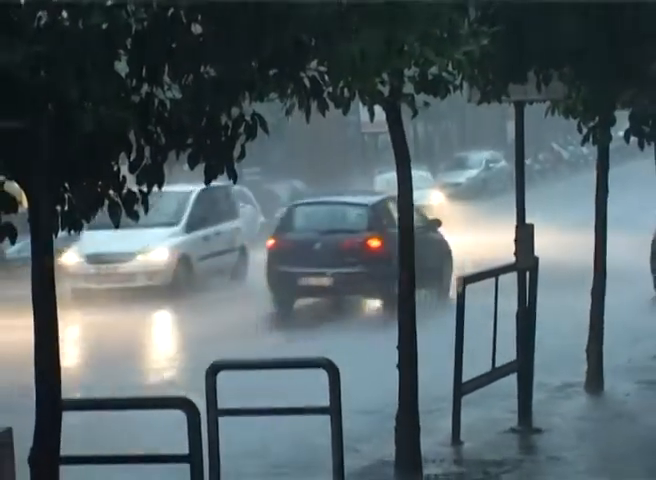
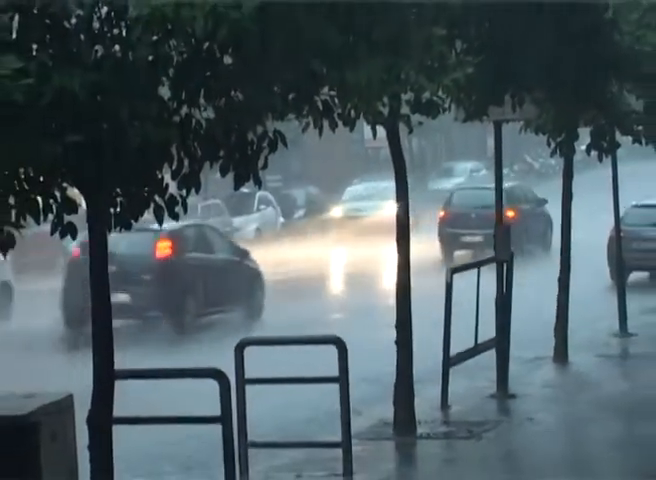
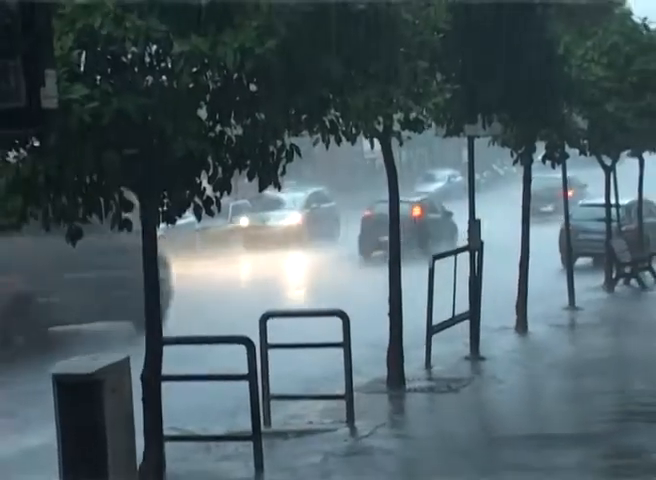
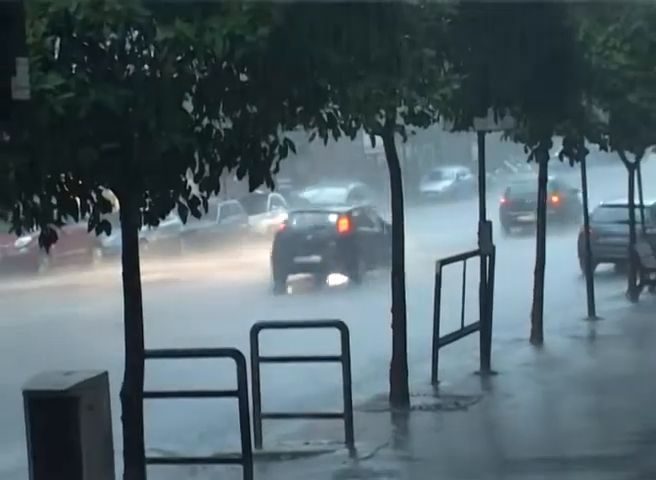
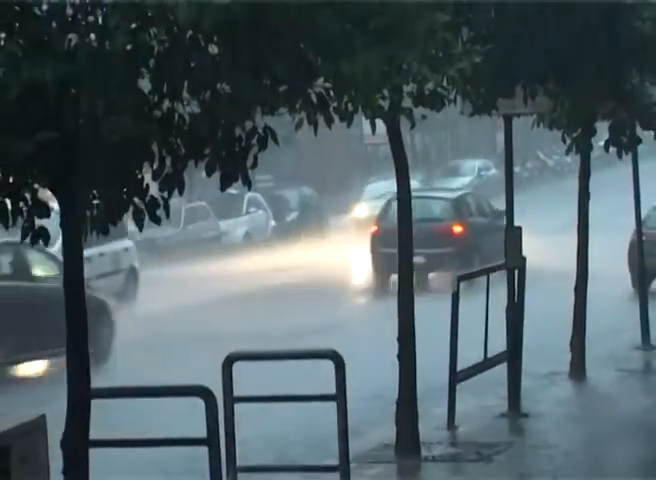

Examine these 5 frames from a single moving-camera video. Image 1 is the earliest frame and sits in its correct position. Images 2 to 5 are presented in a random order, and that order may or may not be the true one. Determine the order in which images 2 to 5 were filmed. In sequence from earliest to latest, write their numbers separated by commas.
5, 2, 4, 3
